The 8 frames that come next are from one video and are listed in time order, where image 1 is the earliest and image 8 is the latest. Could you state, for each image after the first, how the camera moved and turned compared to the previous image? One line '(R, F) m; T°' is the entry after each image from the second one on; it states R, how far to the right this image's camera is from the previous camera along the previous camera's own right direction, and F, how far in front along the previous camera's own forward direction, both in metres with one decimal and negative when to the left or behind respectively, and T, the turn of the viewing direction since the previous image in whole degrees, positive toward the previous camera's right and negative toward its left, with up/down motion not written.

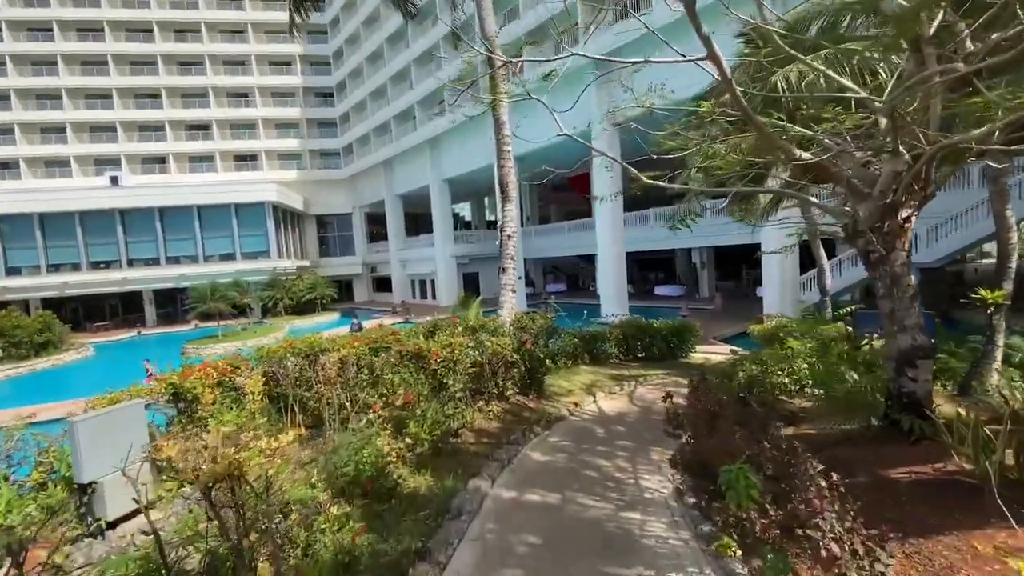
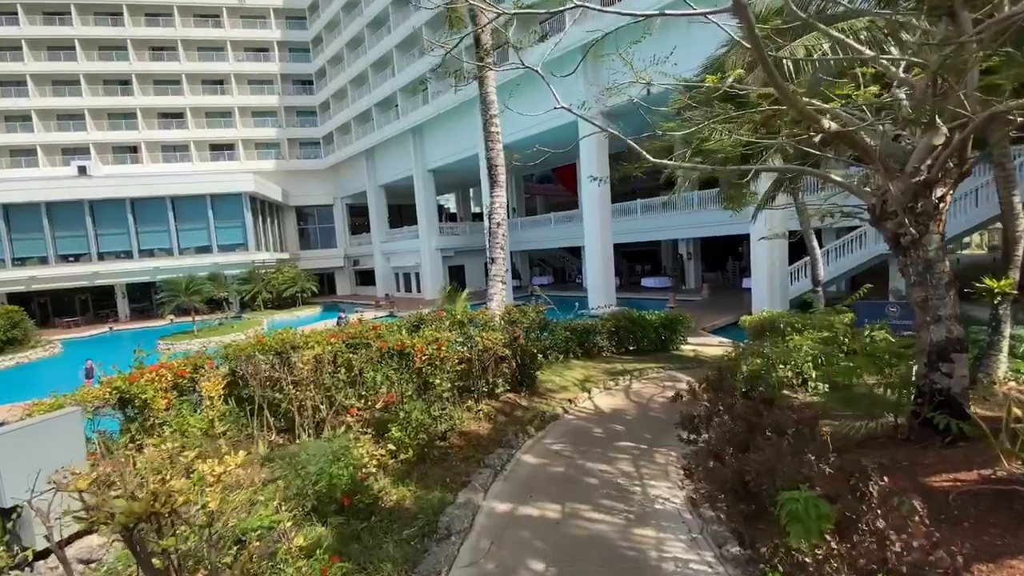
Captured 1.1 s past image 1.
(-0.1, +0.5) m; +2°
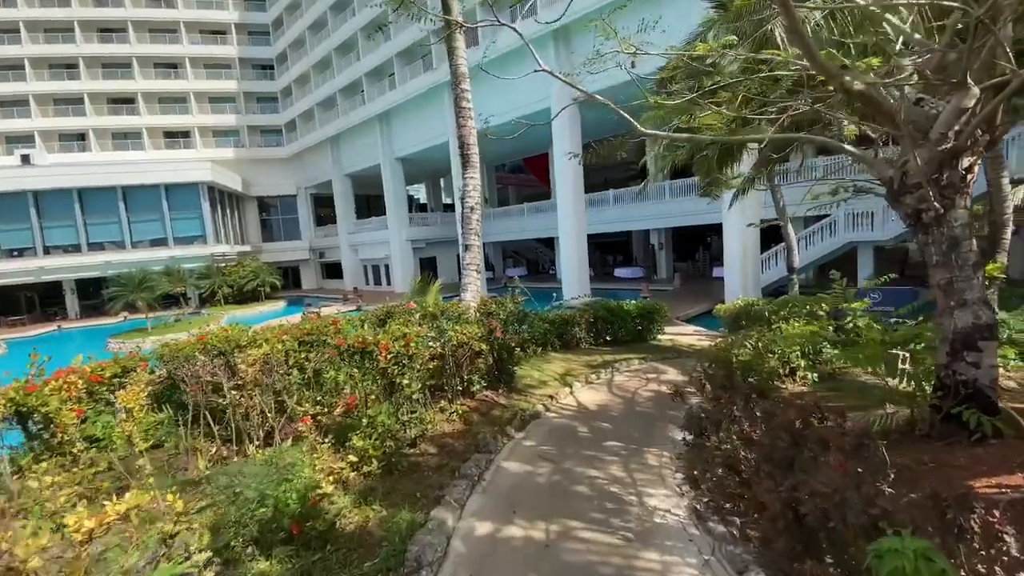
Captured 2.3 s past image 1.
(0.0, +0.5) m; +3°
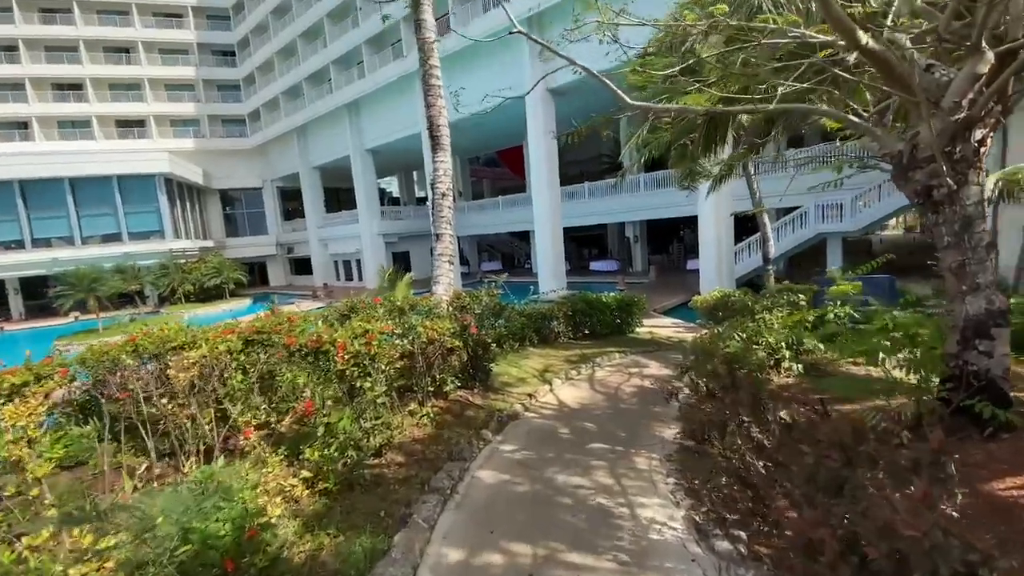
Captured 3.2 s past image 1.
(0.0, +0.4) m; +3°
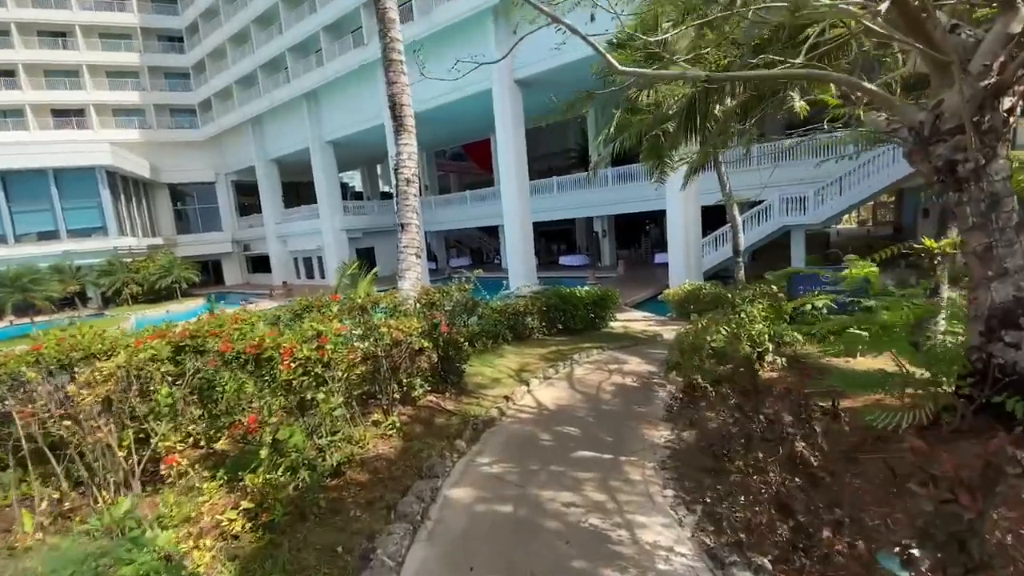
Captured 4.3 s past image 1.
(-0.1, +0.5) m; +4°
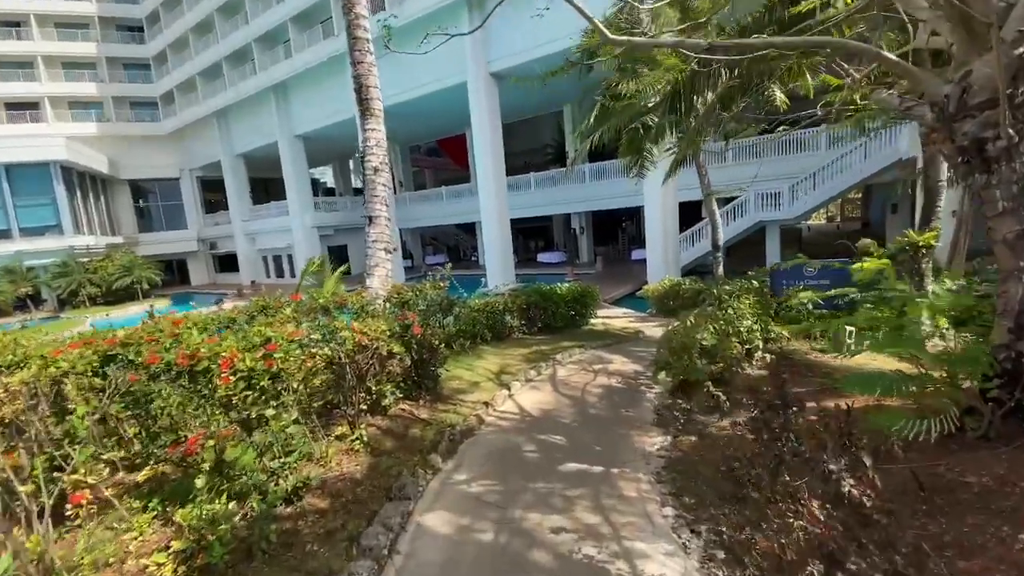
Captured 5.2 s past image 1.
(0.0, +0.4) m; +3°
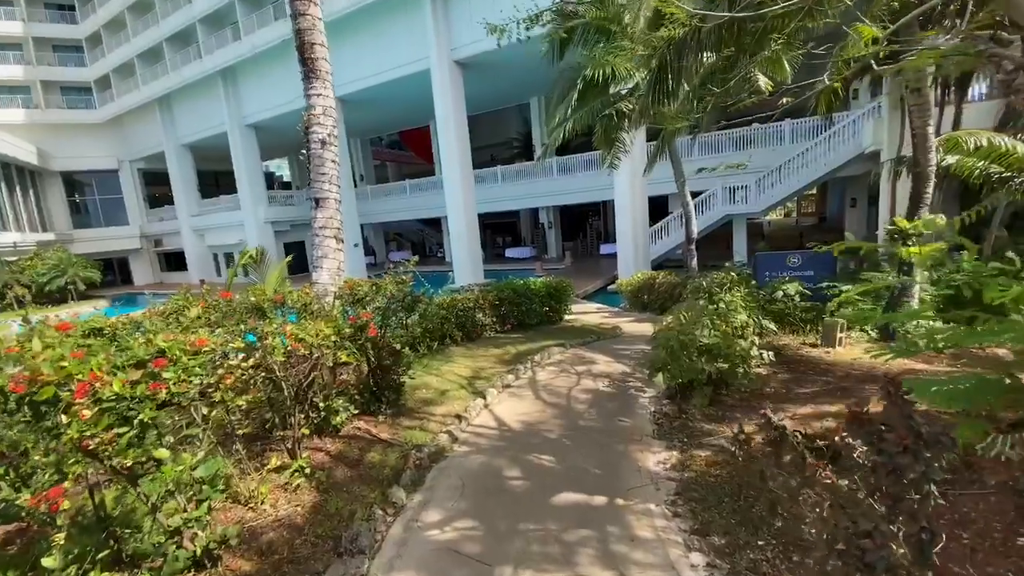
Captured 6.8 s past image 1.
(-0.1, +0.7) m; +4°
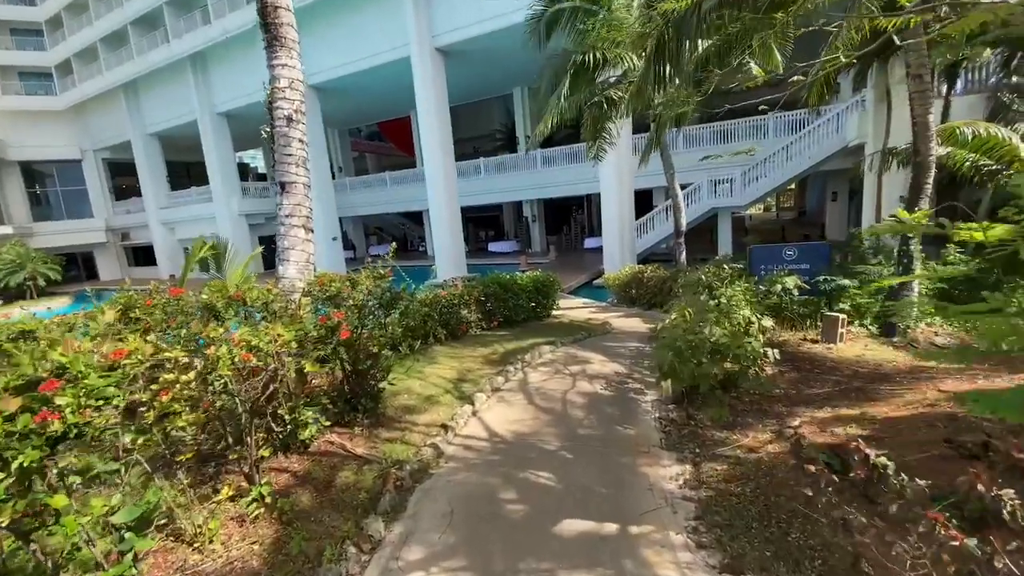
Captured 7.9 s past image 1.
(-0.1, +0.4) m; +2°
